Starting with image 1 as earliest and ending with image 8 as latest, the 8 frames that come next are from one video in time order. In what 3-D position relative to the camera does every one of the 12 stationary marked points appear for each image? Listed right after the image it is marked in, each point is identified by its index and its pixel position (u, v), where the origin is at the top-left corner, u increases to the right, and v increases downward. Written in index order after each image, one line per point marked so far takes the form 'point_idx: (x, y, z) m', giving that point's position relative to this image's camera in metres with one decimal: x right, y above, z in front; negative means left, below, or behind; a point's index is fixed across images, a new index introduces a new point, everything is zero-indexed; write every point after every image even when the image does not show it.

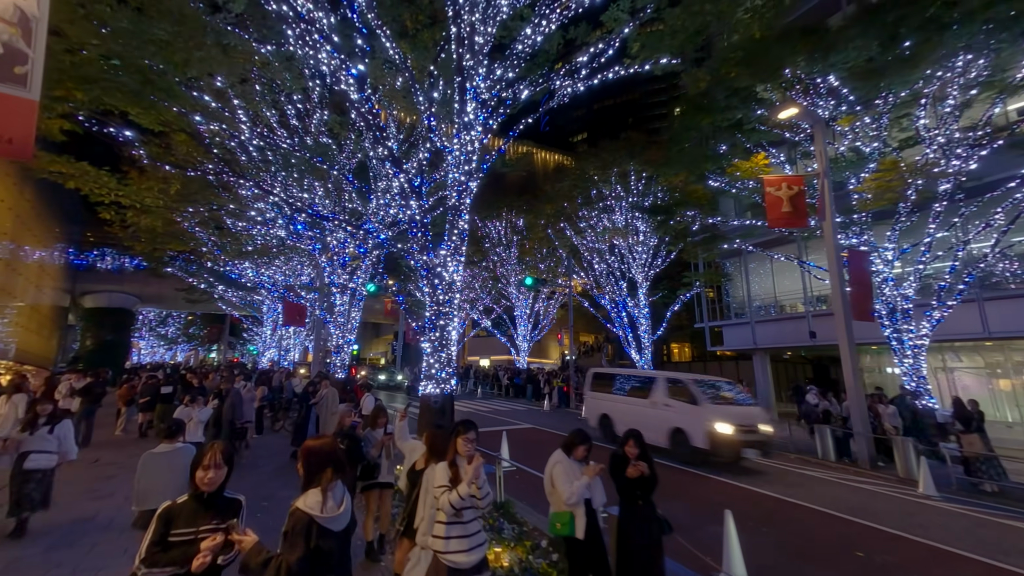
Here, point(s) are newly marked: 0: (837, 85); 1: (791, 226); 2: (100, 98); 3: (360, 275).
0: (+12.9, +8.1, +9.7) m
1: (+12.2, +2.7, +10.6) m
2: (-9.7, +4.5, +5.7) m
3: (-9.3, +0.9, +15.1) m
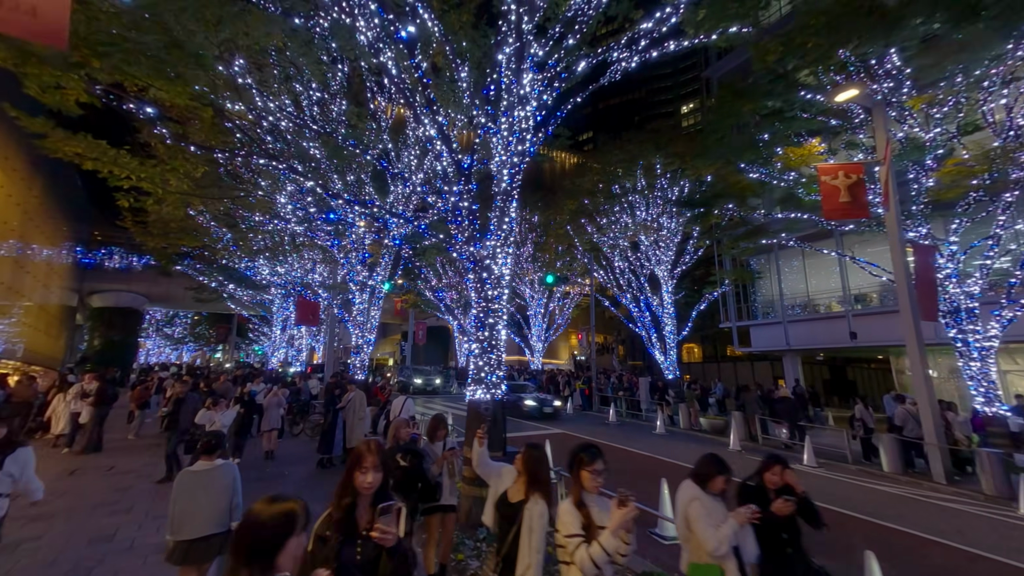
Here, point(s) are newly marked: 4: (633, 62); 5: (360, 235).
0: (+14.4, +8.3, +9.0) m
1: (+13.6, +2.8, +9.8) m
2: (-8.2, +4.6, +5.1) m
3: (-7.8, +1.0, +14.5) m
4: (+3.3, +6.2, +6.6) m
5: (-8.9, +4.0, +13.7) m
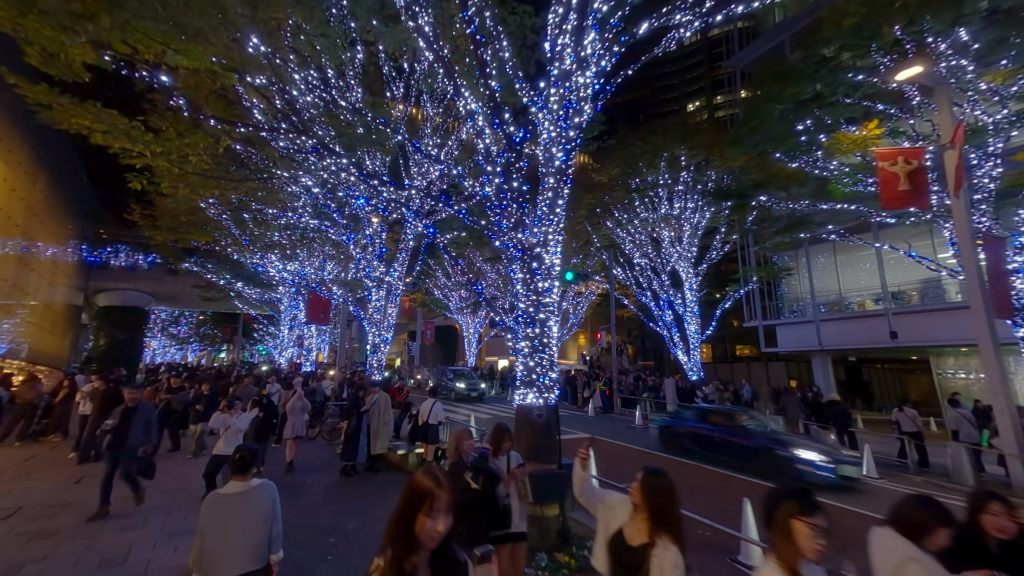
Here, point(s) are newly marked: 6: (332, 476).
0: (+15.6, +8.5, +8.3) m
1: (+14.9, +3.0, +9.1) m
2: (-7.0, +4.8, +4.5) m
3: (-6.5, +1.2, +13.8) m
4: (+4.5, +6.4, +6.0) m
5: (-7.7, +4.1, +13.1) m
6: (-6.0, -6.2, +8.0) m
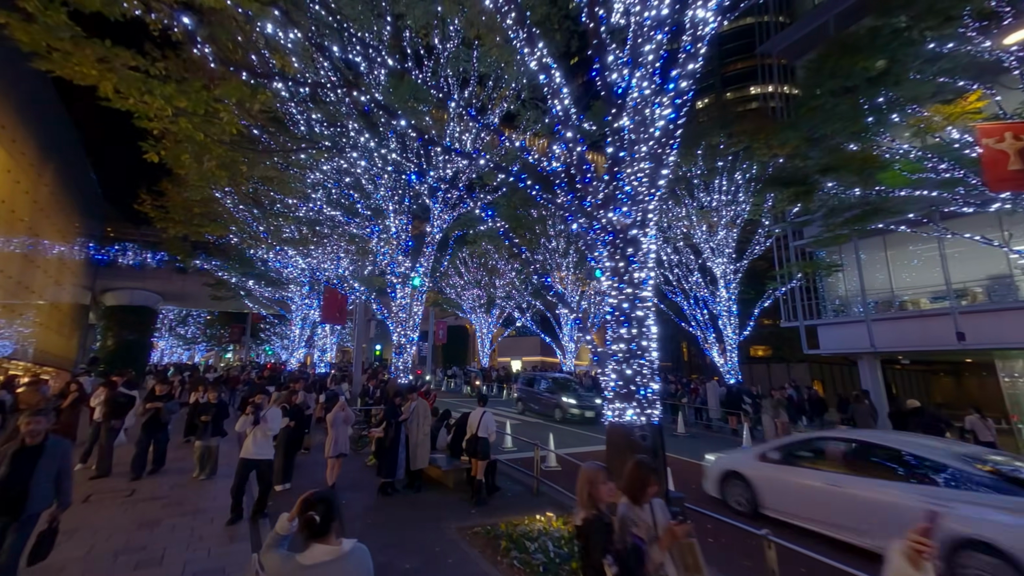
0: (+17.4, +8.7, +7.2) m
1: (+16.6, +3.2, +8.0) m
2: (-5.3, +5.0, +3.6) m
3: (-4.7, +1.3, +12.9) m
4: (+6.2, +6.6, +5.0) m
5: (-5.9, +4.3, +12.2) m
6: (-4.2, -6.0, +7.1) m
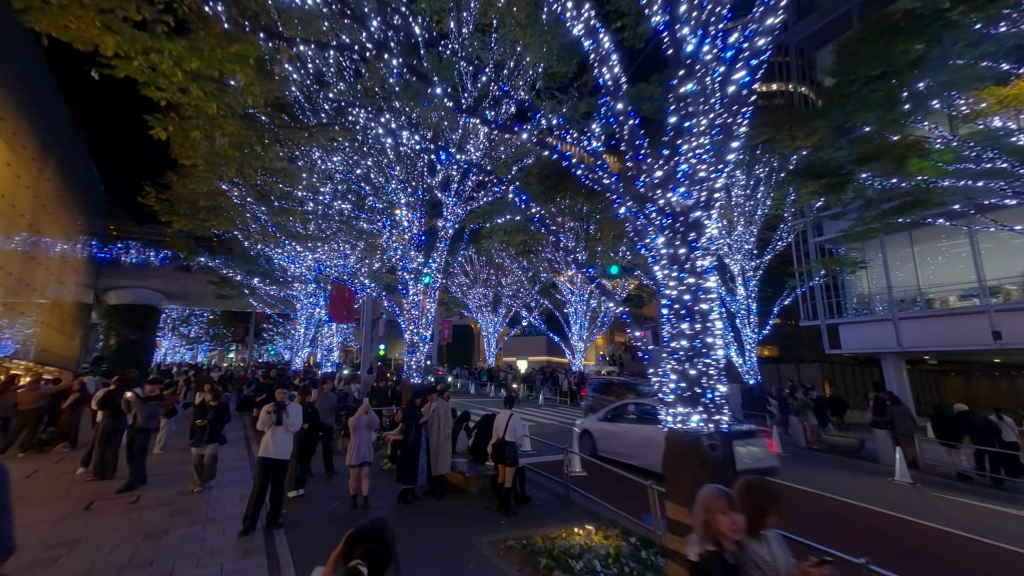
0: (+18.2, +8.8, +6.6) m
1: (+17.4, +3.4, +7.5) m
2: (-4.5, +5.1, +3.1) m
3: (-3.9, +1.5, +12.4) m
4: (+7.0, +6.8, +4.5) m
5: (-5.1, +4.5, +11.8) m
6: (-3.4, -5.9, +6.6) m
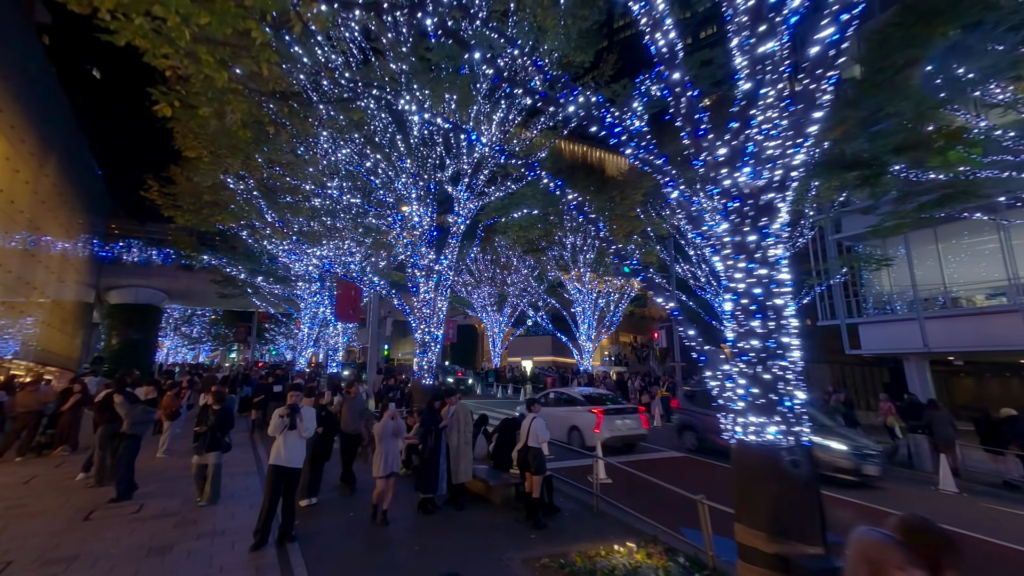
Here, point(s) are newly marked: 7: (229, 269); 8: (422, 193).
0: (+18.8, +8.9, +6.2) m
1: (+18.1, +3.5, +7.0) m
2: (-3.8, +5.2, +2.7) m
3: (-3.2, +1.6, +12.0) m
4: (+7.7, +6.9, +4.0) m
5: (-4.4, +4.6, +11.3) m
6: (-2.7, -5.8, +6.2) m
7: (-22.0, +1.5, +18.8) m
8: (-4.3, +4.5, +11.5) m
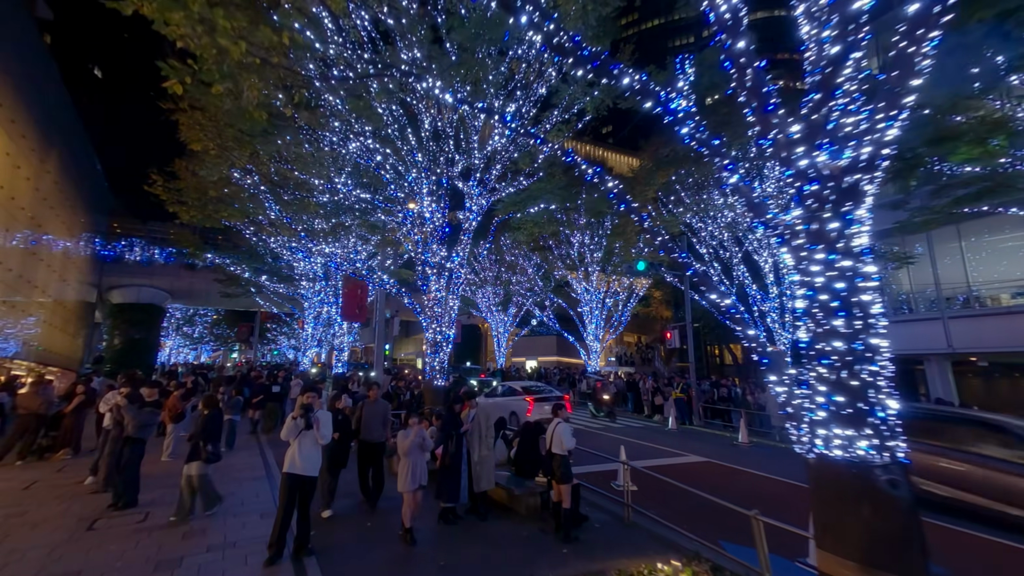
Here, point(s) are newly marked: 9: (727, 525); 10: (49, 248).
0: (+19.5, +9.0, +5.8) m
1: (+18.8, +3.6, +6.6) m
2: (-3.2, +5.3, +2.3) m
3: (-2.6, +1.7, +11.7) m
4: (+8.3, +6.9, +3.7) m
5: (-3.7, +4.6, +11.0) m
6: (-2.1, -5.7, +5.8) m
7: (-21.4, +1.5, +18.5) m
8: (-3.6, +4.5, +11.1) m
9: (+5.2, -5.7, +5.9) m
10: (-30.4, +2.8, +15.9) m
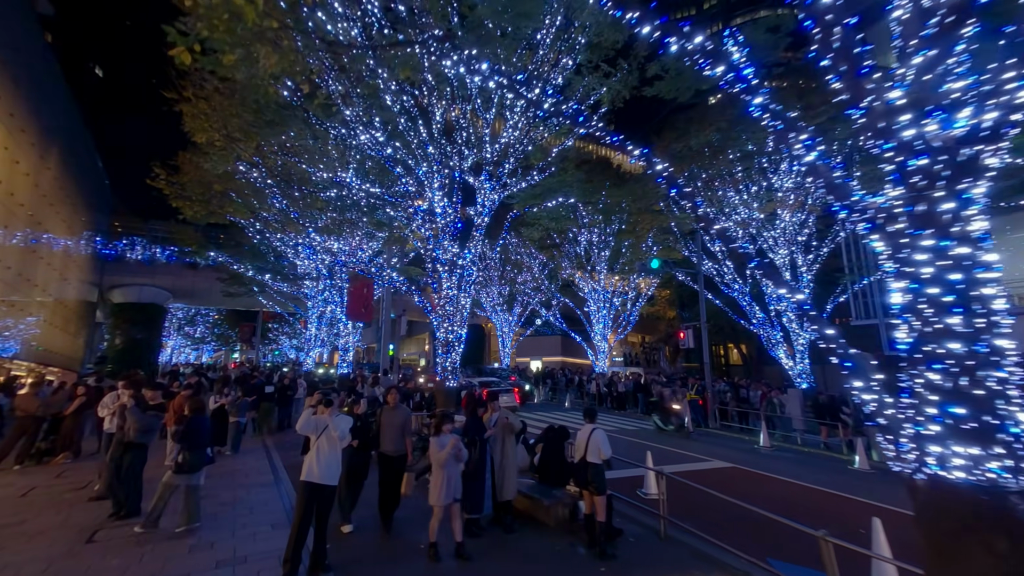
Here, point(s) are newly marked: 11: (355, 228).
0: (+20.1, +9.1, +5.4) m
1: (+19.4, +3.7, +6.2) m
2: (-2.6, +5.4, +2.0) m
3: (-1.9, +1.8, +11.3) m
4: (+9.0, +7.0, +3.3) m
5: (-3.1, +4.7, +10.6) m
6: (-1.4, -5.6, +5.4) m
7: (-20.7, +1.6, +18.2) m
8: (-3.0, +4.6, +10.7) m
9: (+5.8, -5.6, +5.5) m
10: (-29.7, +2.9, +15.6) m
11: (-8.7, +3.2, +13.3) m
